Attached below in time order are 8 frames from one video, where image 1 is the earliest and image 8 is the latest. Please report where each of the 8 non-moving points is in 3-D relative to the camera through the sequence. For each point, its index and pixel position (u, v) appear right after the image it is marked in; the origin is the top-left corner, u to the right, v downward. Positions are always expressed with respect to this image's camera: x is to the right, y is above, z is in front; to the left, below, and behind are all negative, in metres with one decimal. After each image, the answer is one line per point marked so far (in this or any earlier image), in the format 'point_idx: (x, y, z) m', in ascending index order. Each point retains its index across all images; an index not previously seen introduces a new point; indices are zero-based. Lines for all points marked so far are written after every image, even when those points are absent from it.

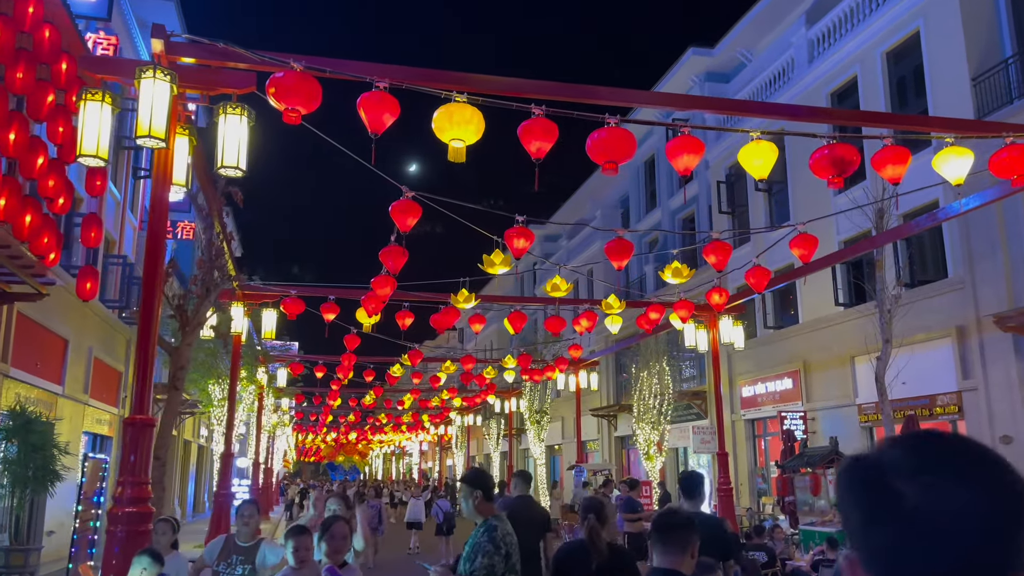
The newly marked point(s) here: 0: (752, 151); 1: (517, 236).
0: (+2.2, +1.3, +7.5) m
1: (+0.1, +0.6, +9.2) m
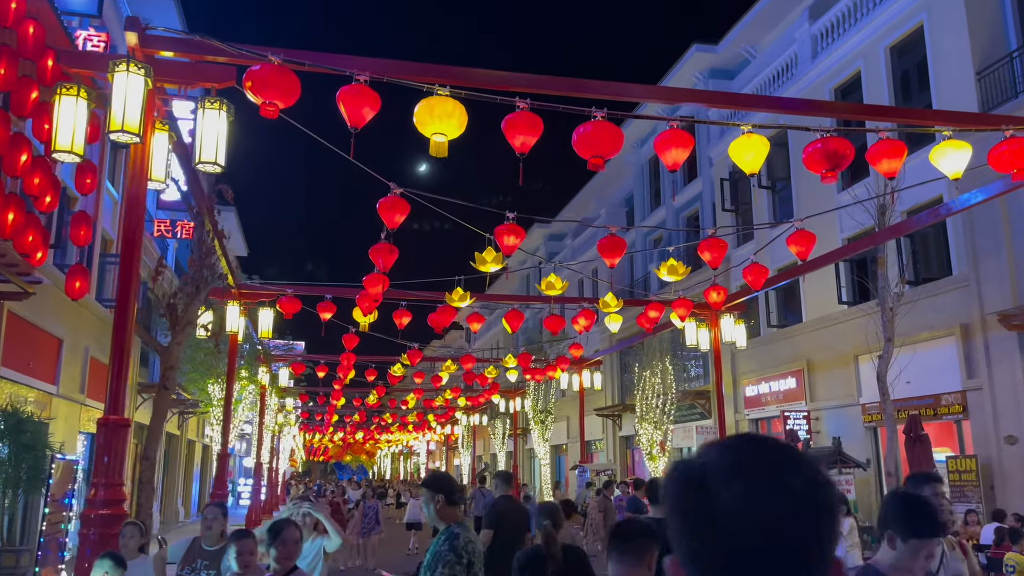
0: (+2.1, +1.3, +7.3) m
1: (-0.1, +0.6, +9.1) m
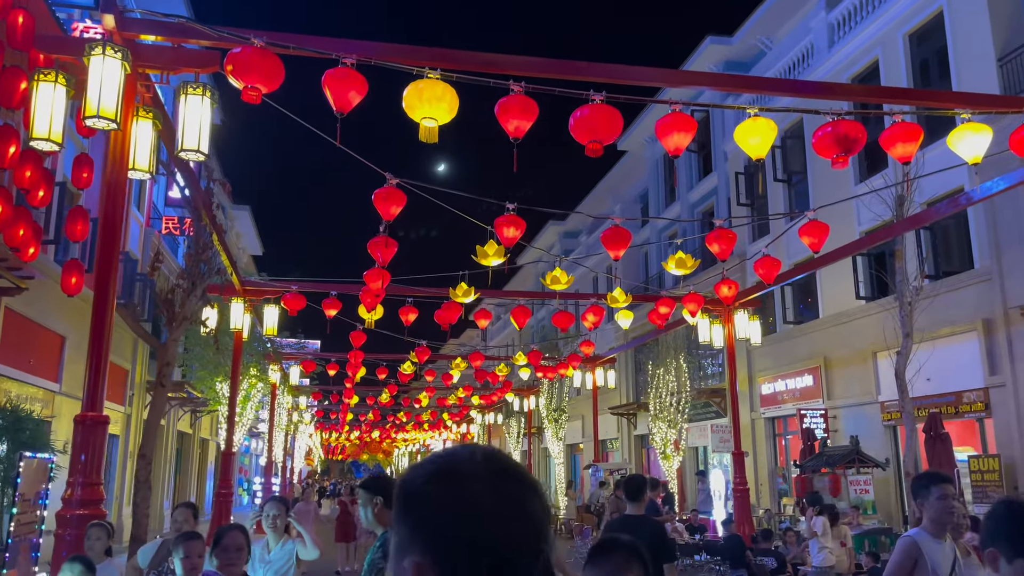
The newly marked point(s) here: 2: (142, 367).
0: (+2.0, +1.4, +6.9) m
1: (-0.1, +0.7, +8.8) m
2: (-8.5, -1.8, +18.8) m
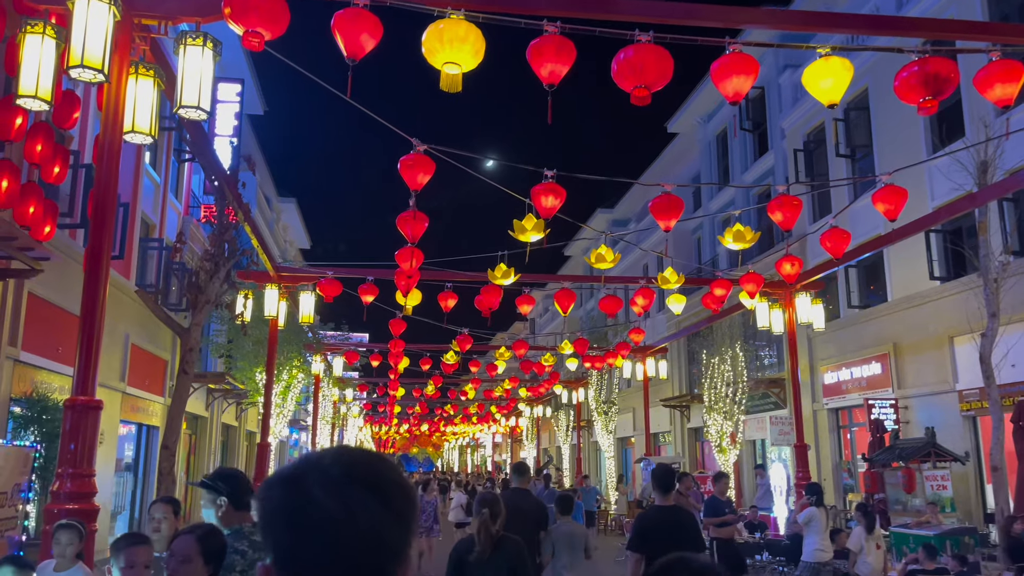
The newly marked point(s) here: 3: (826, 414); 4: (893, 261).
0: (+2.3, +1.6, +6.0) m
1: (+0.3, +0.9, +8.0) m
2: (-7.5, -1.6, +18.5) m
3: (+7.2, -2.9, +18.8) m
4: (+7.8, +0.5, +16.5) m
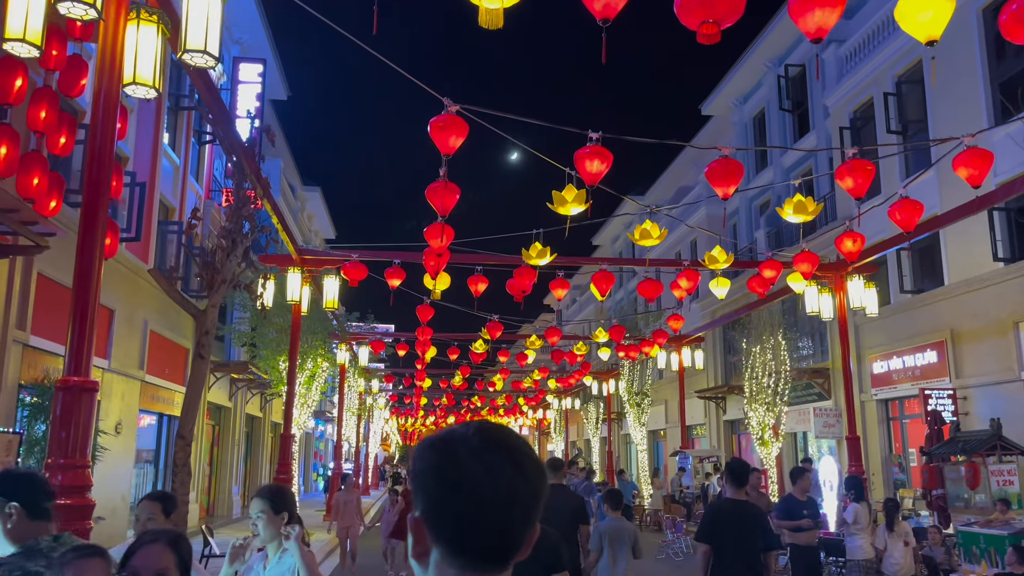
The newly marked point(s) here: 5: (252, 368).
0: (+2.6, +1.8, +5.2) m
1: (+0.7, +1.2, +7.2) m
2: (-6.8, -1.3, +18.0) m
3: (+7.9, -2.6, +17.8) m
4: (+8.4, +0.9, +15.5) m
5: (-5.9, -1.8, +18.2) m
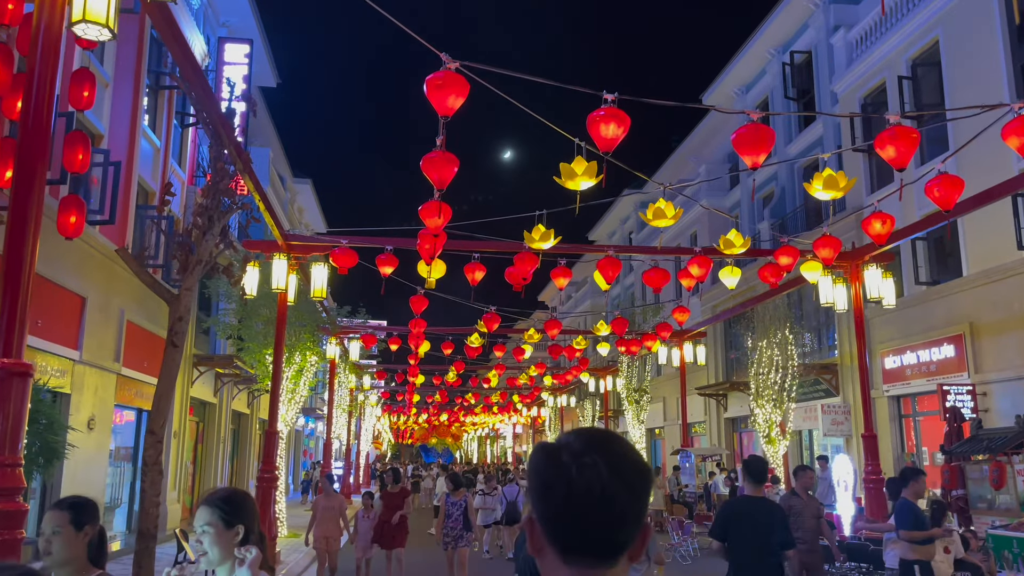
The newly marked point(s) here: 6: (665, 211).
0: (+2.7, +2.0, +4.5) m
1: (+0.7, +1.3, +6.5) m
2: (-6.9, -1.1, +17.2) m
3: (+7.9, -2.4, +17.1) m
4: (+8.4, +1.0, +14.9) m
5: (-5.9, -1.6, +17.4) m
6: (+1.7, +0.8, +8.8) m
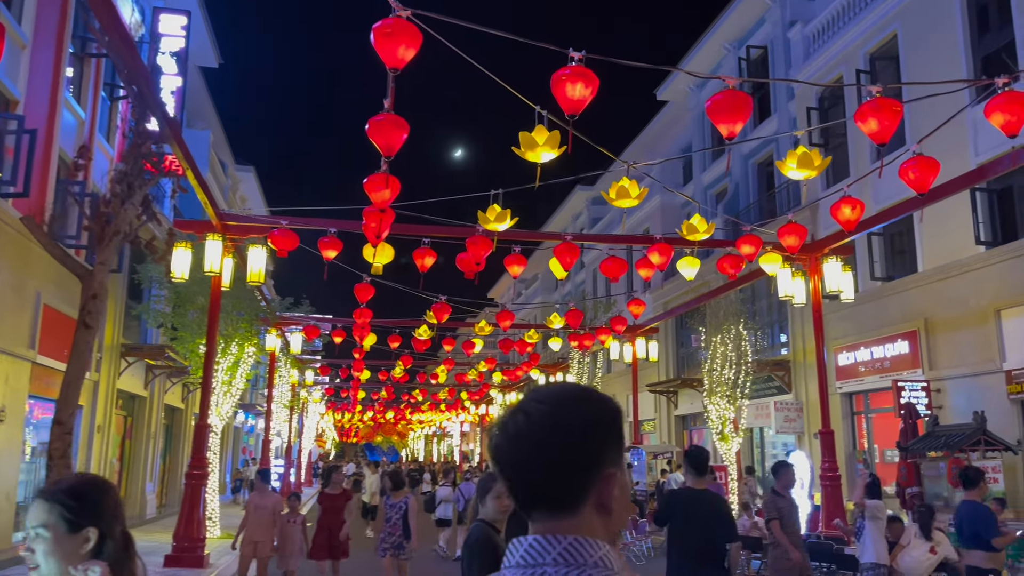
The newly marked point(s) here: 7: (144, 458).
0: (+2.5, +2.1, +4.0) m
1: (+0.4, +1.5, +5.9) m
2: (-7.9, -0.8, +16.1) m
3: (+6.8, -2.3, +17.0) m
4: (+7.5, +1.1, +14.7) m
5: (-6.9, -1.3, +16.4) m
6: (+1.2, +1.0, +8.2) m
7: (-8.5, -4.0, +18.9) m
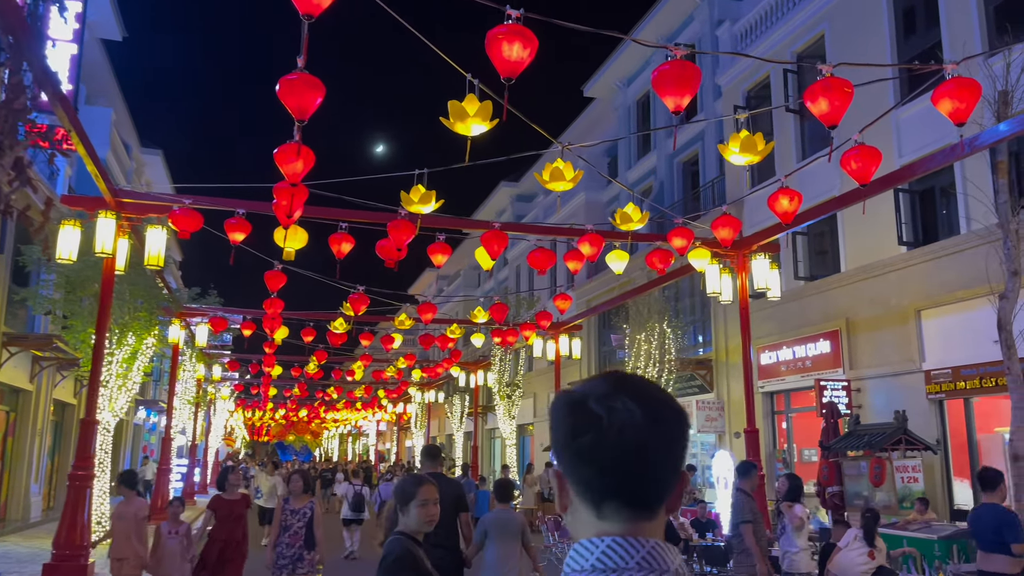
0: (+2.2, +2.2, +3.6) m
1: (0.0, +1.6, +5.3) m
2: (-9.3, -0.5, +14.7) m
3: (+5.2, -2.3, +17.0) m
4: (+6.1, +1.1, +14.8) m
5: (-8.4, -1.0, +15.0) m
6: (+0.5, +1.1, +7.7) m
7: (-10.3, -3.6, +17.4) m
